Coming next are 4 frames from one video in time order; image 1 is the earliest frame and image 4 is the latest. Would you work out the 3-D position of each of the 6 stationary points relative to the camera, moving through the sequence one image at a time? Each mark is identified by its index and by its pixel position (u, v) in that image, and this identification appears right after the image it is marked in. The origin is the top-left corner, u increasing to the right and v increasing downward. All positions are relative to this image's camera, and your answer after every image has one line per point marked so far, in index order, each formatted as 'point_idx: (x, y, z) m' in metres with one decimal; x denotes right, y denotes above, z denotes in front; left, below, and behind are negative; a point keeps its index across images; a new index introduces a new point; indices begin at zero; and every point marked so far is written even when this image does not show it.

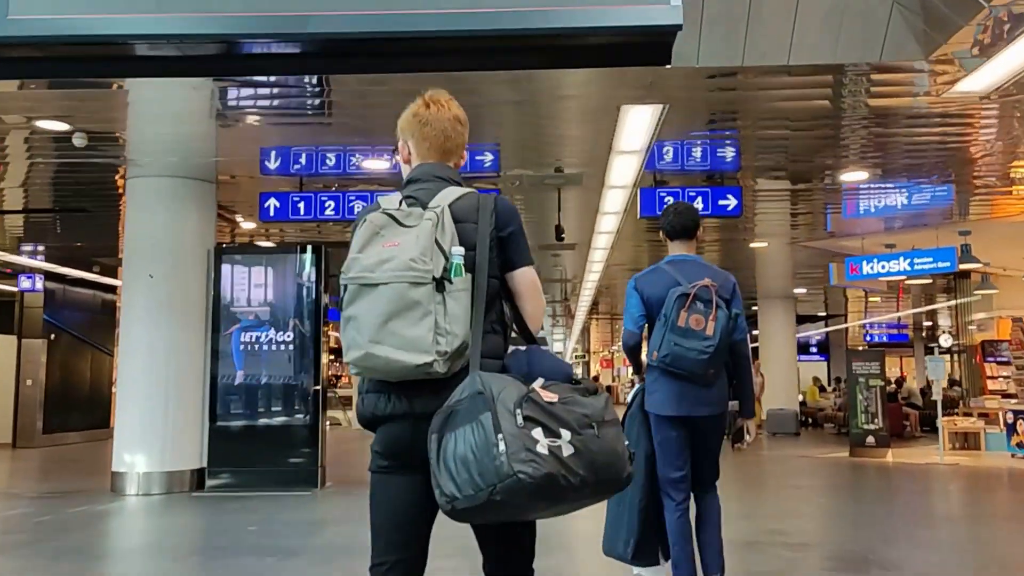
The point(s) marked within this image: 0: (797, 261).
0: (+5.3, +0.6, +15.1) m
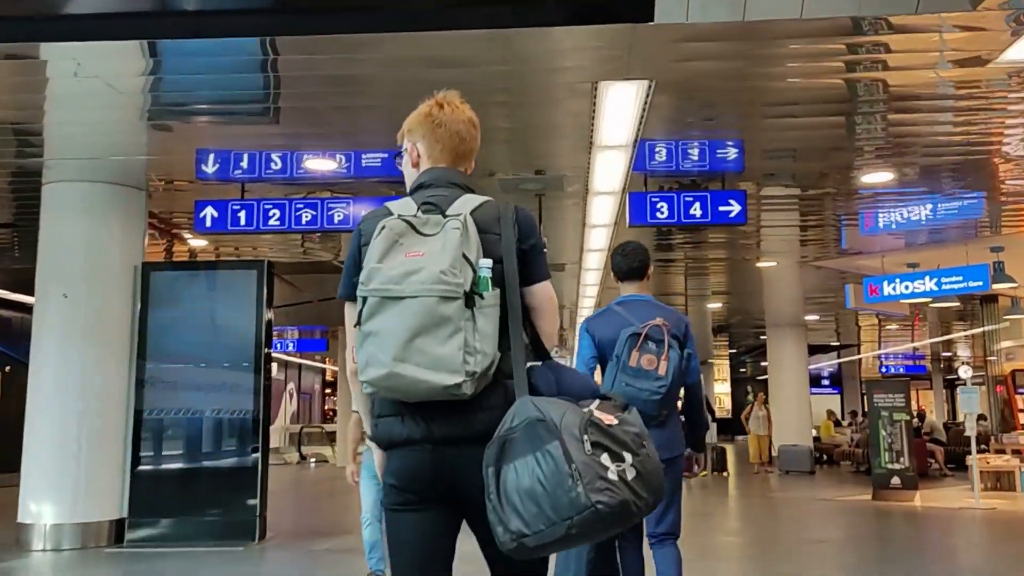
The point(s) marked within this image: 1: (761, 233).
0: (+5.1, +0.2, +14.1) m
1: (+3.3, +0.8, +10.8) m
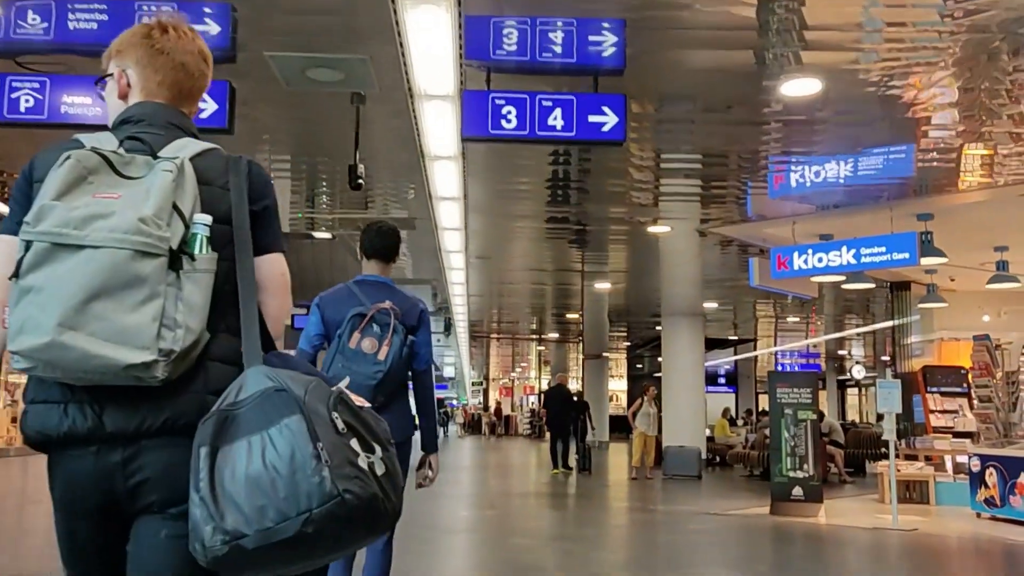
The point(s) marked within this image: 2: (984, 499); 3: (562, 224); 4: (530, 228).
0: (+3.0, +0.4, +12.5) m
1: (+1.6, +1.1, +9.1) m
2: (+4.8, -2.1, +8.3) m
3: (+0.7, +0.9, +11.1) m
4: (+0.3, +0.8, +11.4) m
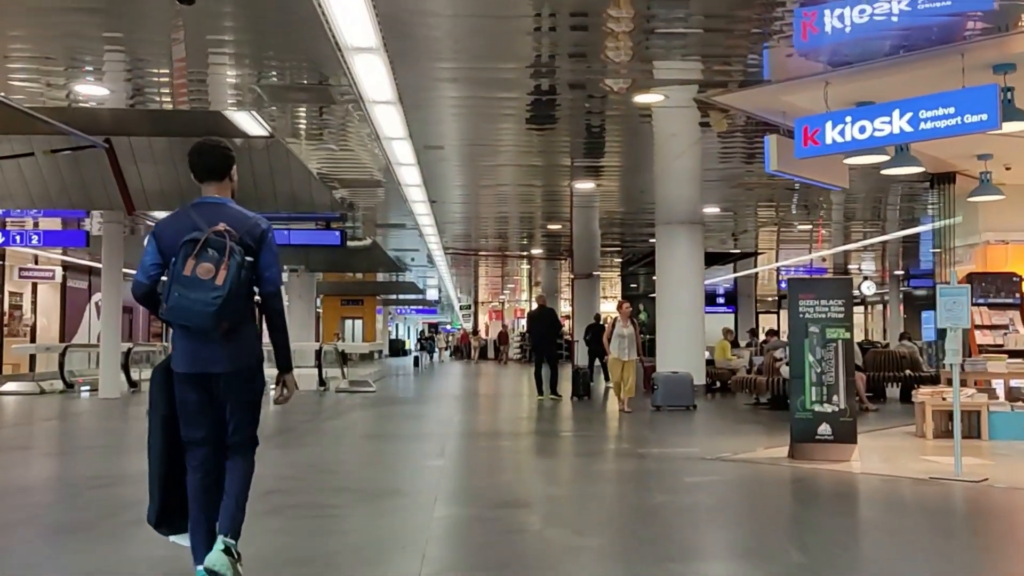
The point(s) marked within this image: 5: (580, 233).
0: (+2.5, +1.7, +10.6) m
1: (+1.2, +2.0, +7.1) m
2: (+4.4, -1.2, +6.7) m
3: (+0.3, +2.0, +9.2) m
4: (-0.2, +2.0, +9.4) m
5: (+1.6, +1.3, +19.4) m
